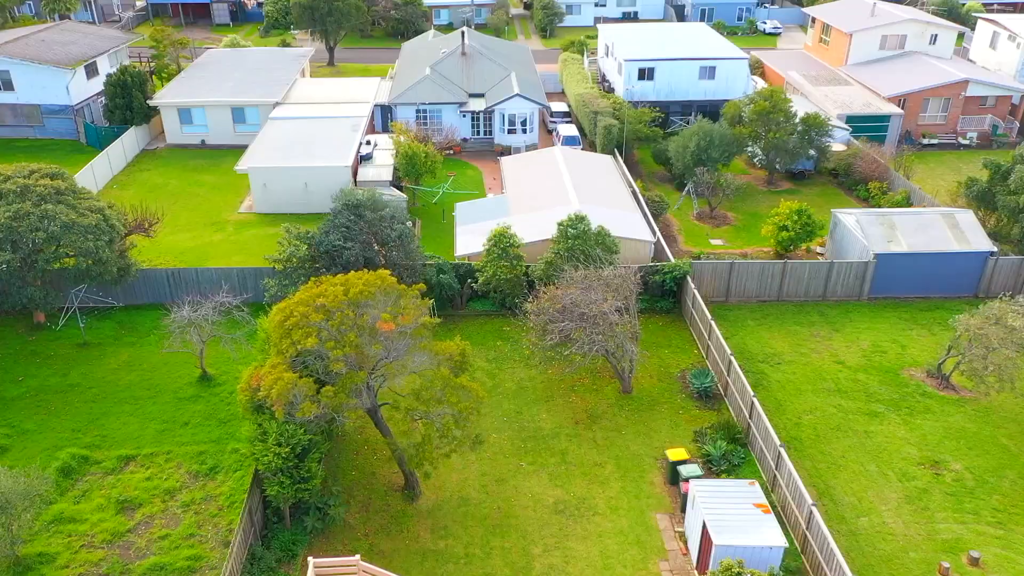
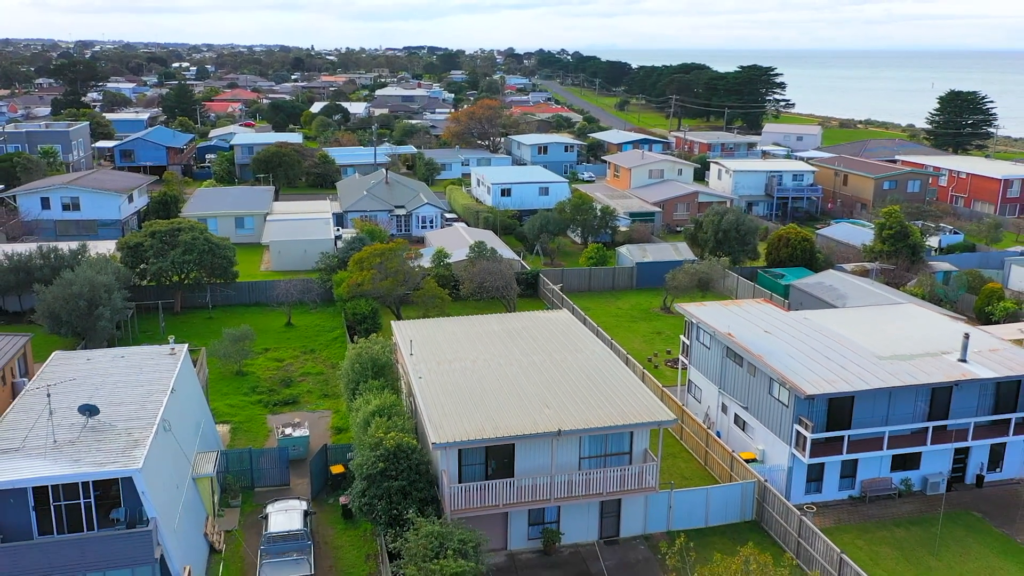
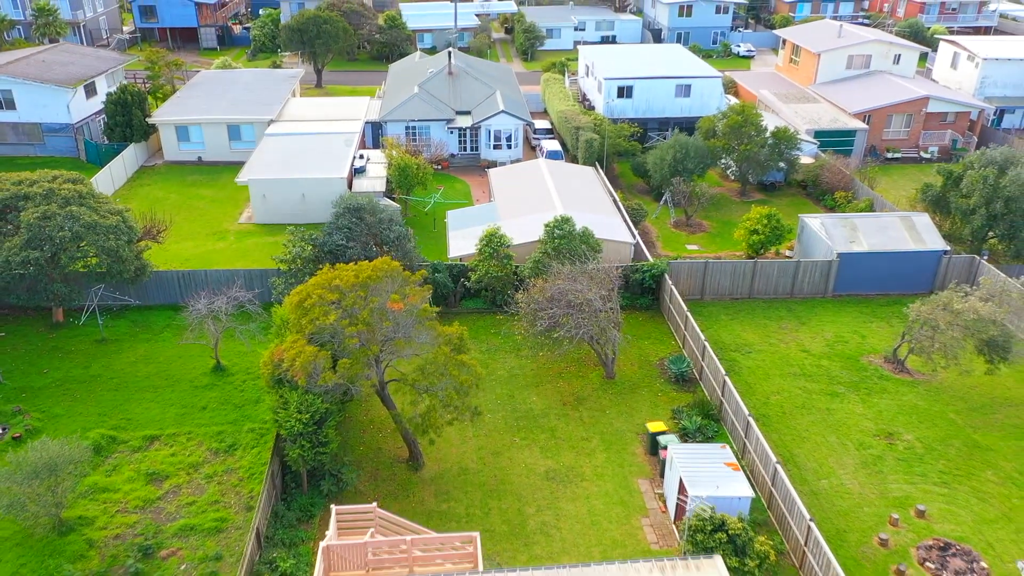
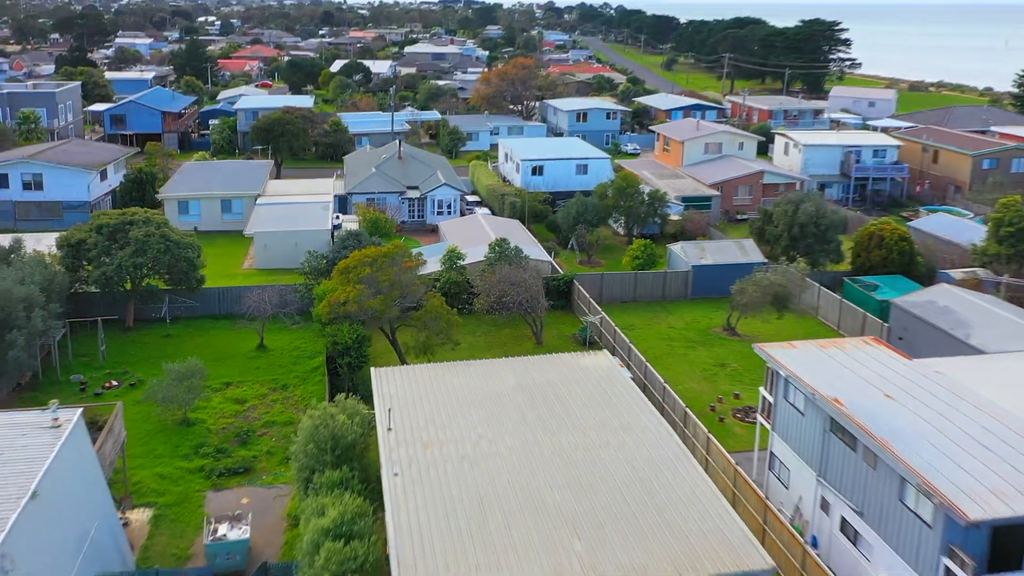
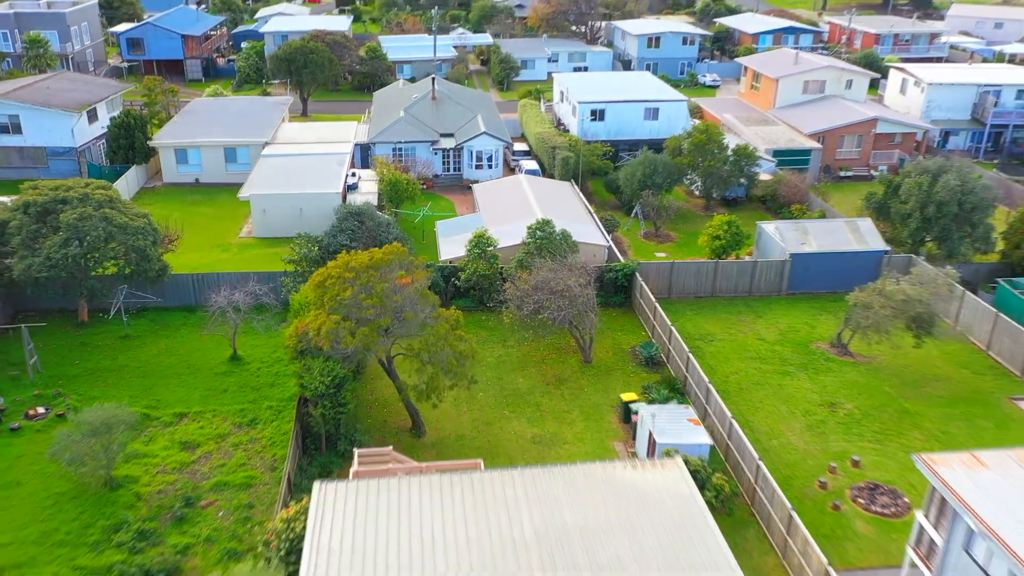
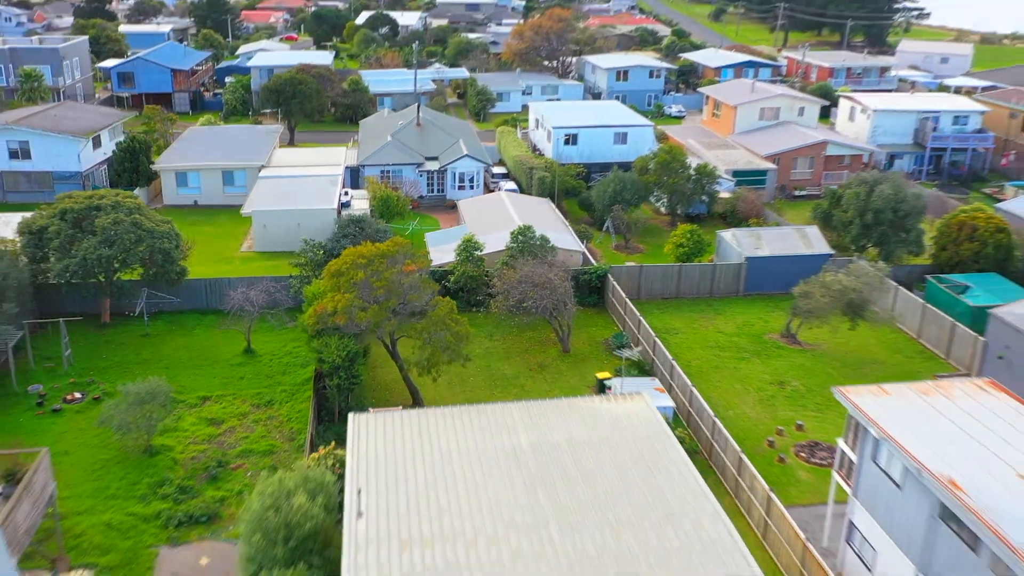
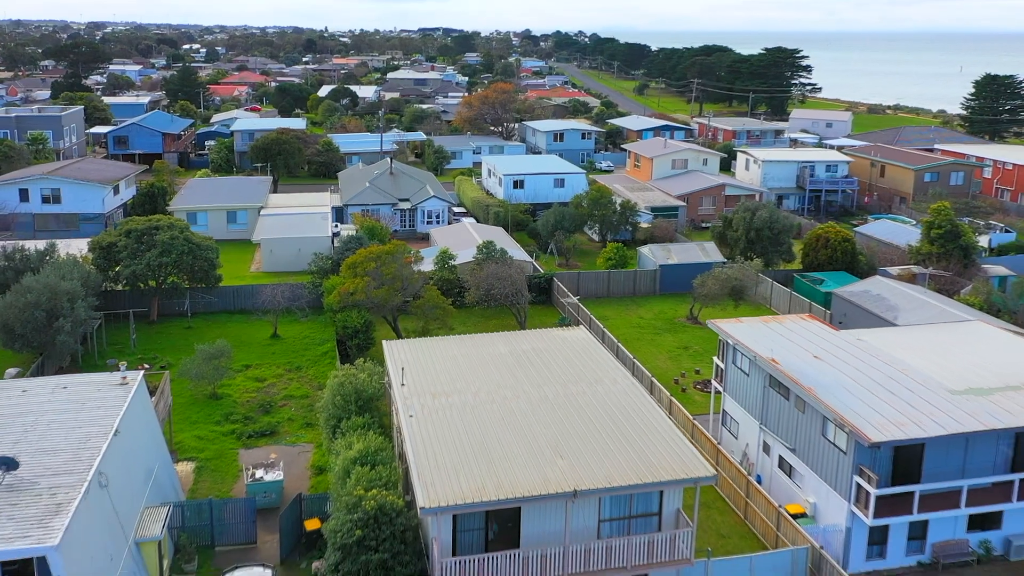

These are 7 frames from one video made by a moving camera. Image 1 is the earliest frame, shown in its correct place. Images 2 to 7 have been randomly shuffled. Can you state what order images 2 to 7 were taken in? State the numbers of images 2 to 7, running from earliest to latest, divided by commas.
3, 5, 6, 4, 7, 2
